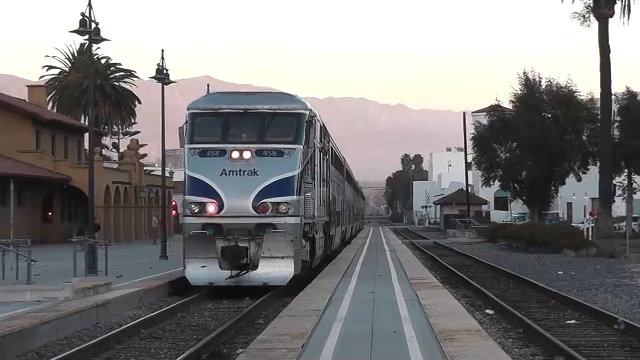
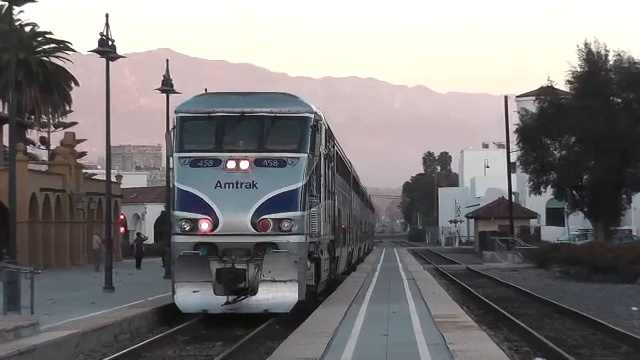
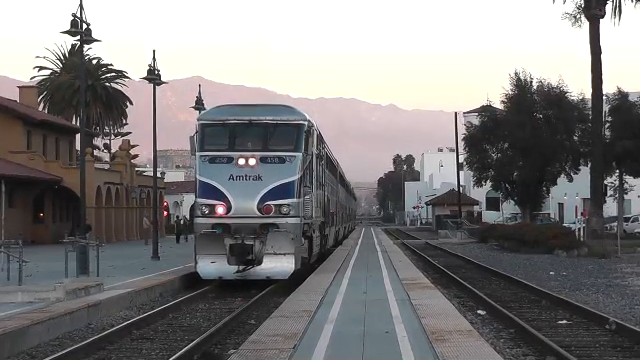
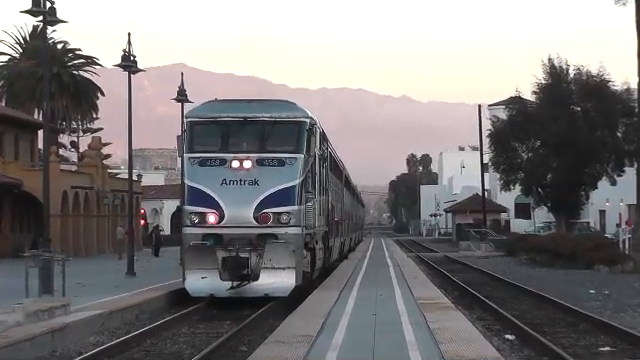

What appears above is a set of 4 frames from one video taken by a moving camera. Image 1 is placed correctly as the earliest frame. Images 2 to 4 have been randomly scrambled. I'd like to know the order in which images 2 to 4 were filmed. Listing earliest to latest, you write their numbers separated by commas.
3, 4, 2
